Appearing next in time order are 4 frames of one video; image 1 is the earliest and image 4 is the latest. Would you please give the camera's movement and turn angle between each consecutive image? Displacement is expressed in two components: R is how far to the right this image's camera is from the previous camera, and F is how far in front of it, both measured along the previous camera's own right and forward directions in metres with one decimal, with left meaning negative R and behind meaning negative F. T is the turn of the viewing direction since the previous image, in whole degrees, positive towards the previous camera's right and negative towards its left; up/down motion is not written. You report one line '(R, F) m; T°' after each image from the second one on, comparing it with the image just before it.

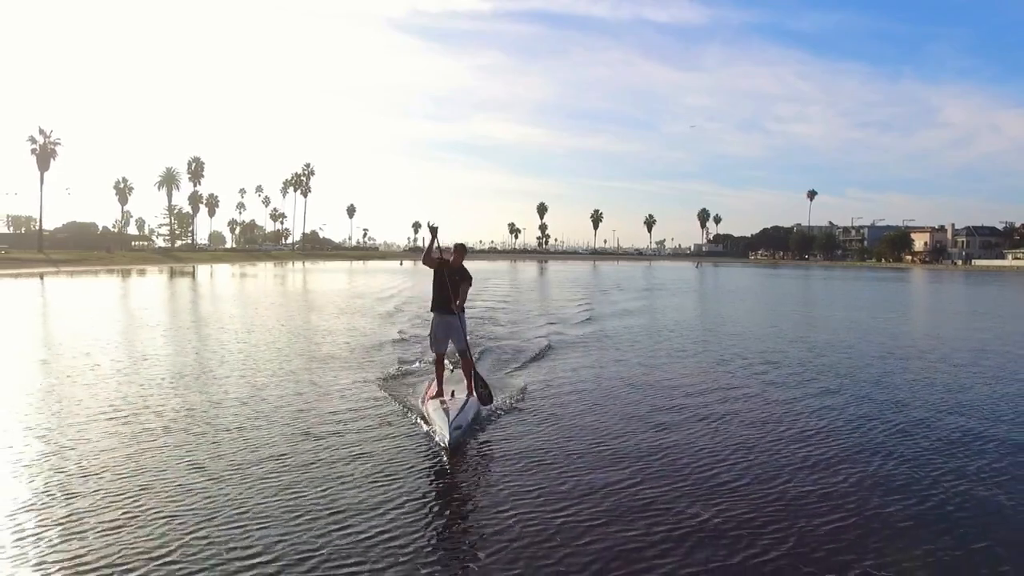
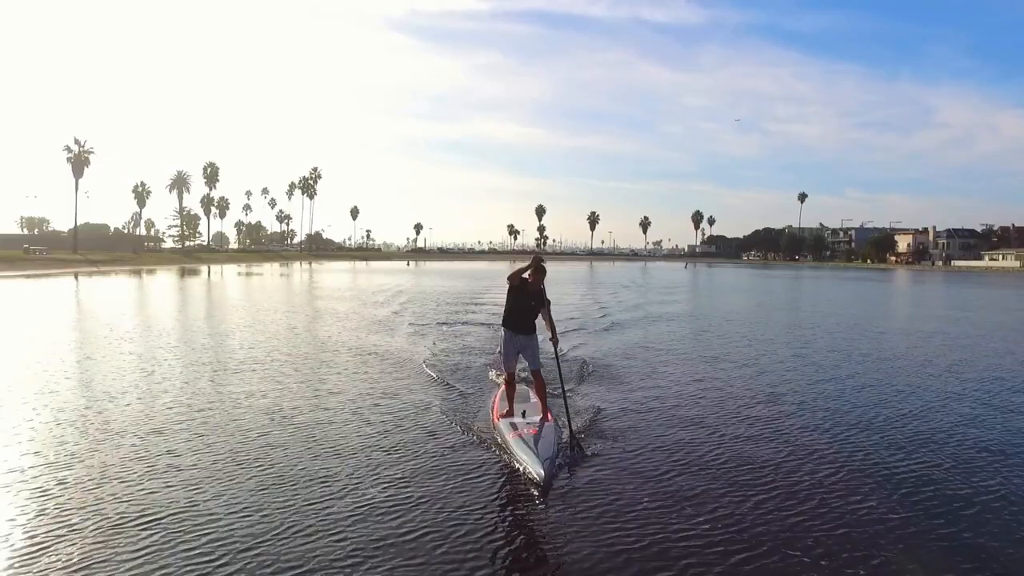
(-0.2, -1.5) m; 0°
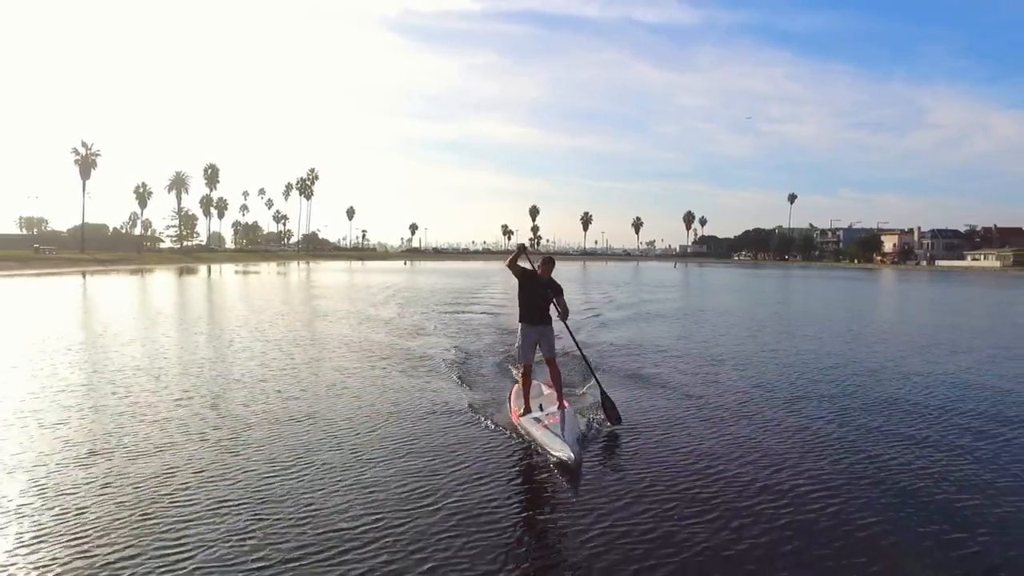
(-0.1, -0.7) m; +1°
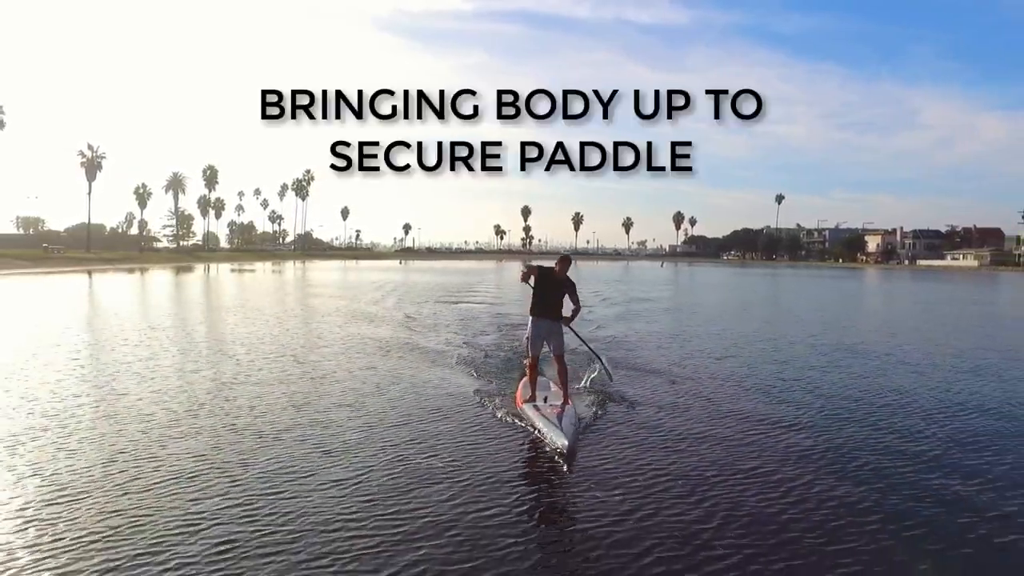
(0.0, -0.8) m; +1°
